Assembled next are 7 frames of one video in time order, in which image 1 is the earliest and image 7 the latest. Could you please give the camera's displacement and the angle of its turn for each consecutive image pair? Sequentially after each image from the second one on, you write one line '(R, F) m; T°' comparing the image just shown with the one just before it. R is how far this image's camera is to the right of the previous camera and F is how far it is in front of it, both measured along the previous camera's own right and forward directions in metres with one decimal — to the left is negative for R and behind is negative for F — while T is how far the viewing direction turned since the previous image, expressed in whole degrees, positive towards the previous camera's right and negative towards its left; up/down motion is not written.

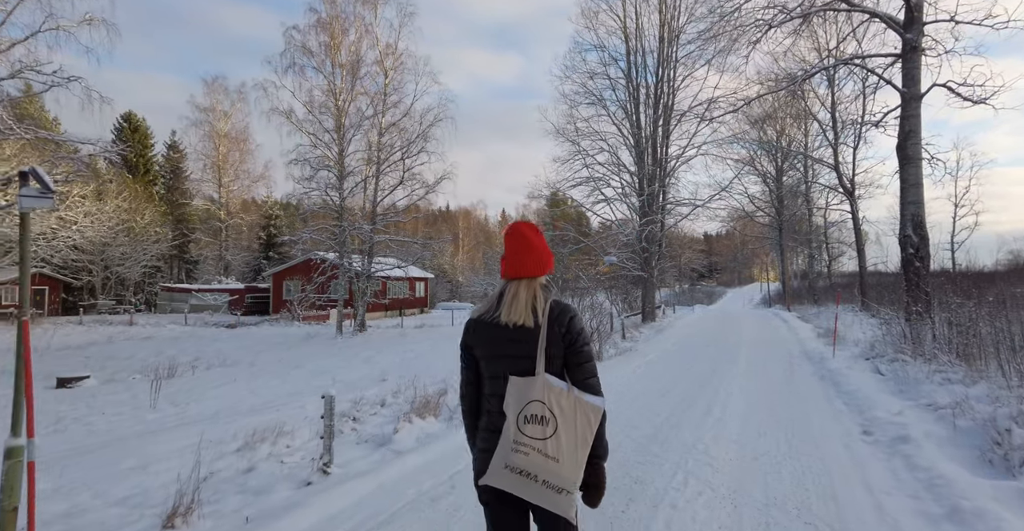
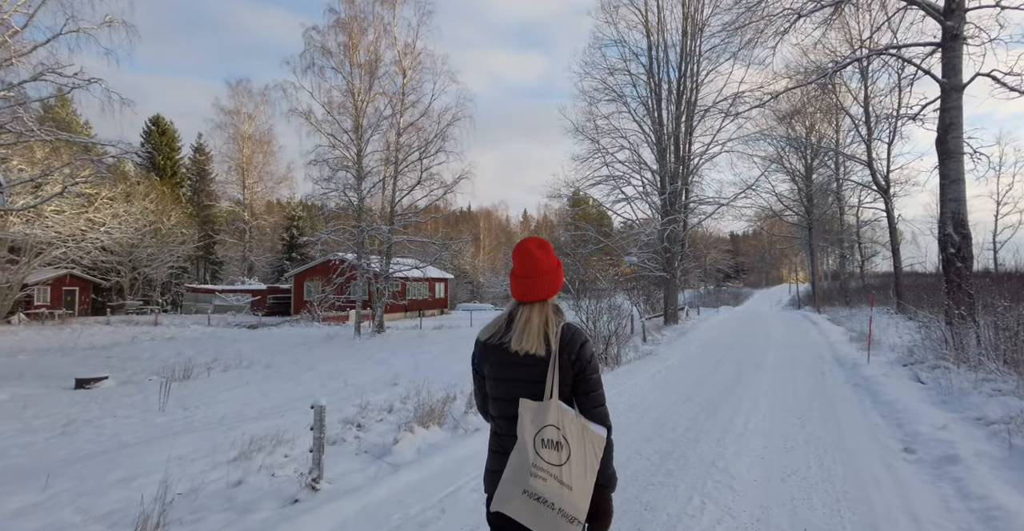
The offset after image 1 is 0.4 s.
(+0.1, +0.3) m; -2°
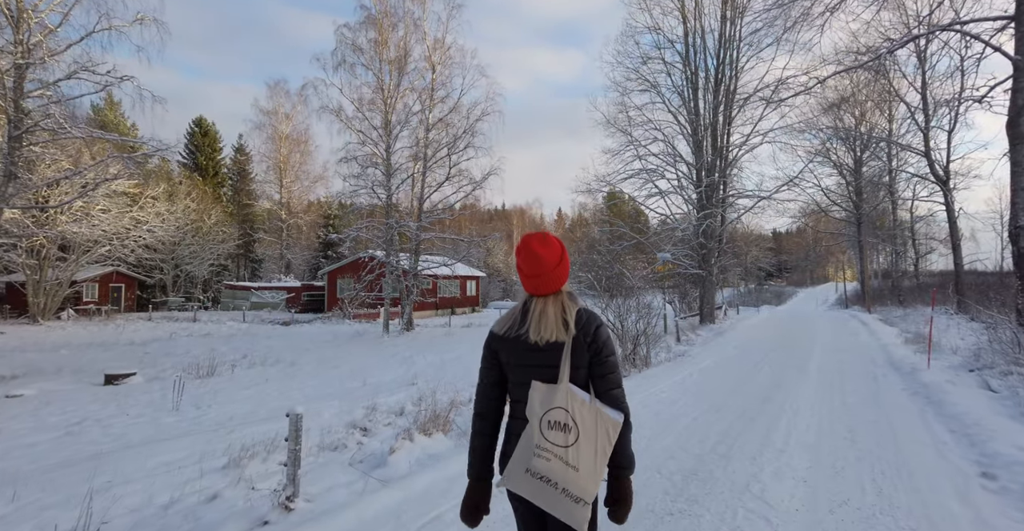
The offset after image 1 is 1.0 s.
(+0.2, +0.5) m; -4°
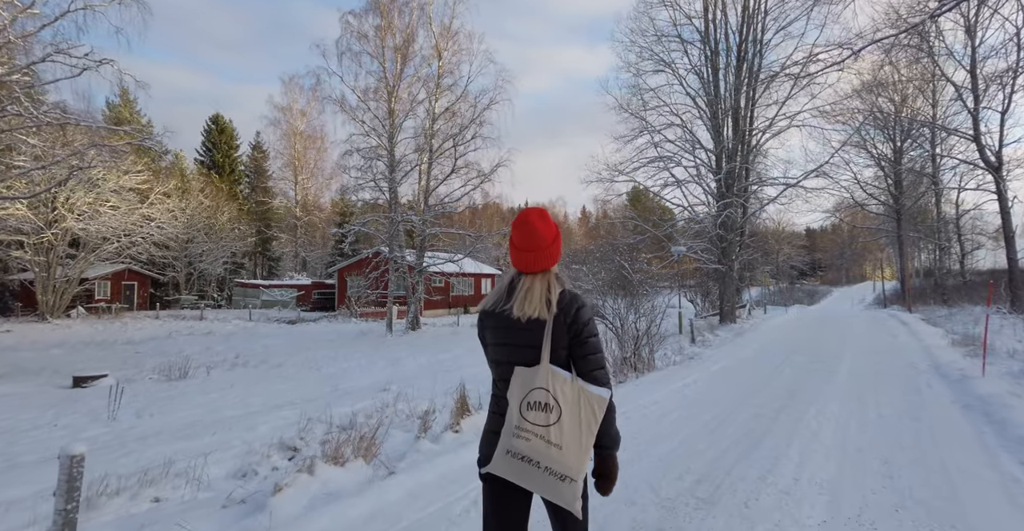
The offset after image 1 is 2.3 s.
(+0.7, +1.1) m; -3°
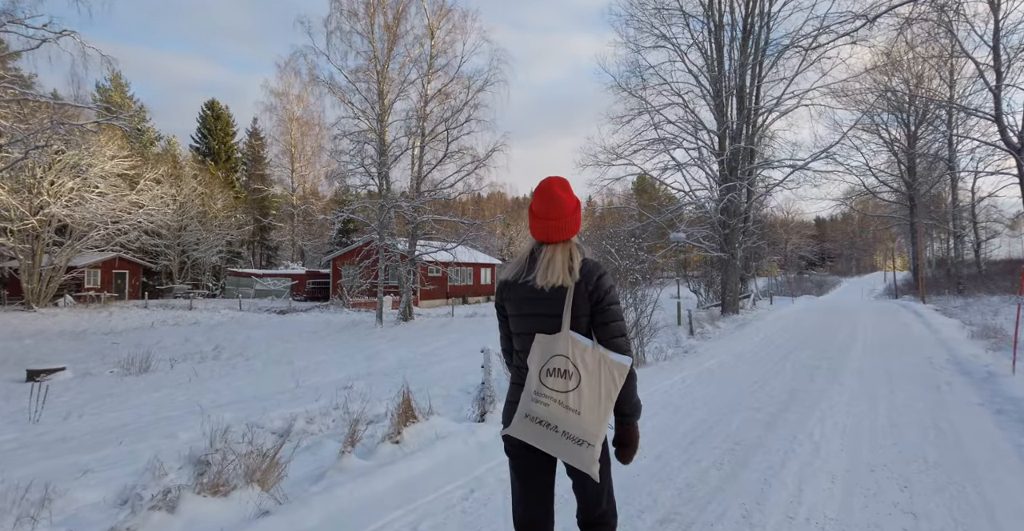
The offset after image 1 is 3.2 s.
(+0.4, +0.8) m; -1°
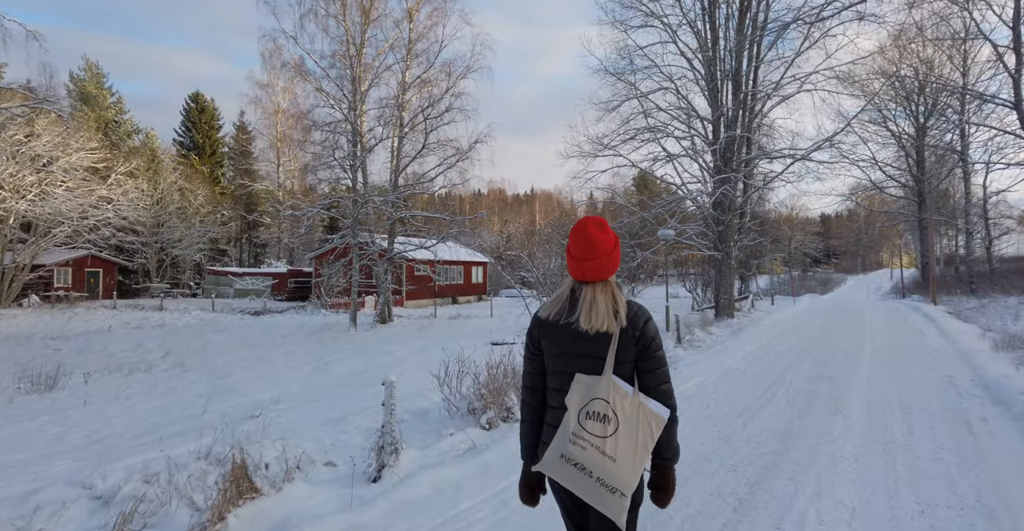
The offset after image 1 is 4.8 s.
(+0.7, +1.2) m; 0°
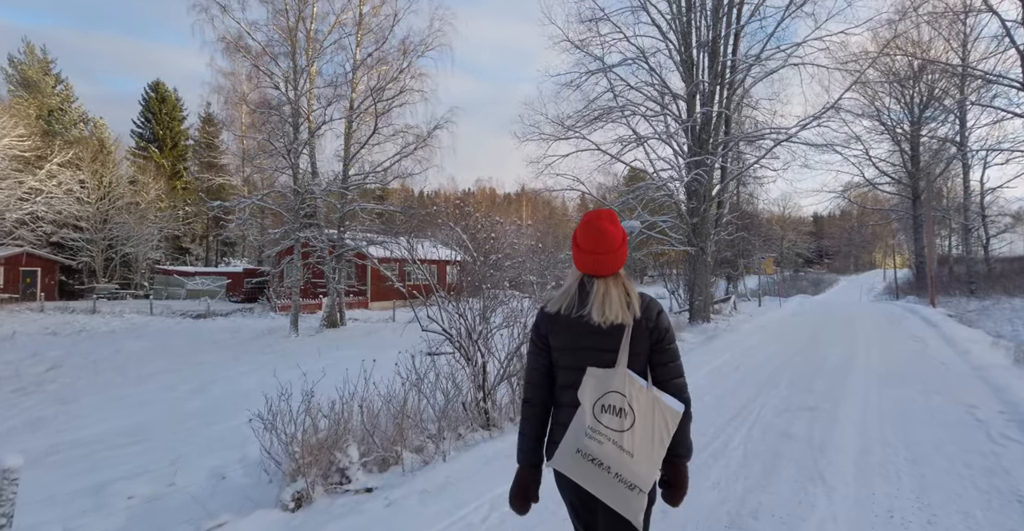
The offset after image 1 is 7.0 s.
(+1.1, +1.8) m; +1°
